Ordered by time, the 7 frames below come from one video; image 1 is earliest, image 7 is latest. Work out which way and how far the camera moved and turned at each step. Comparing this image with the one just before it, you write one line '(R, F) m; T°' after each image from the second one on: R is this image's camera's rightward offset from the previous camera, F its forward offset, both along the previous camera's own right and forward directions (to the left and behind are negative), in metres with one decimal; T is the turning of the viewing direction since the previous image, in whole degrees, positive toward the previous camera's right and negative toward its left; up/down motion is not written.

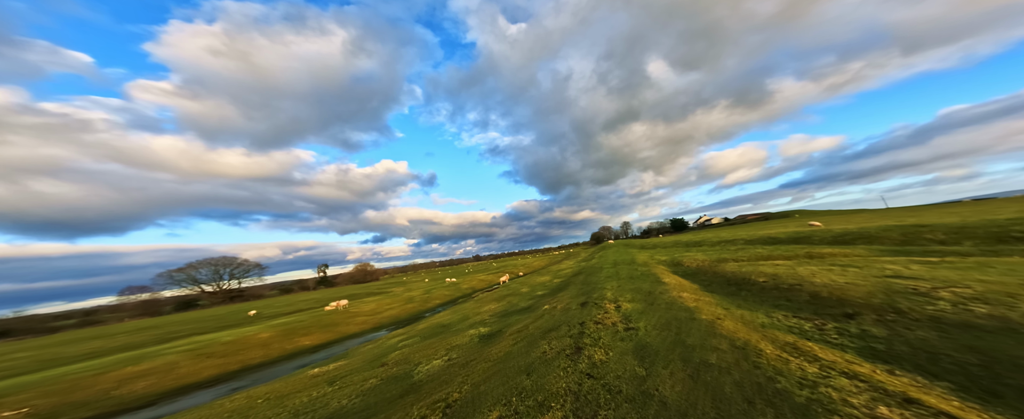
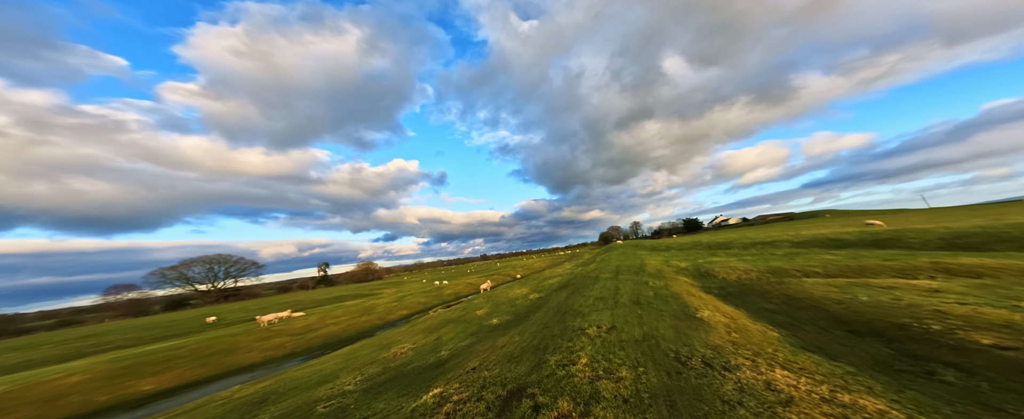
(+5.3, +12.9) m; -2°
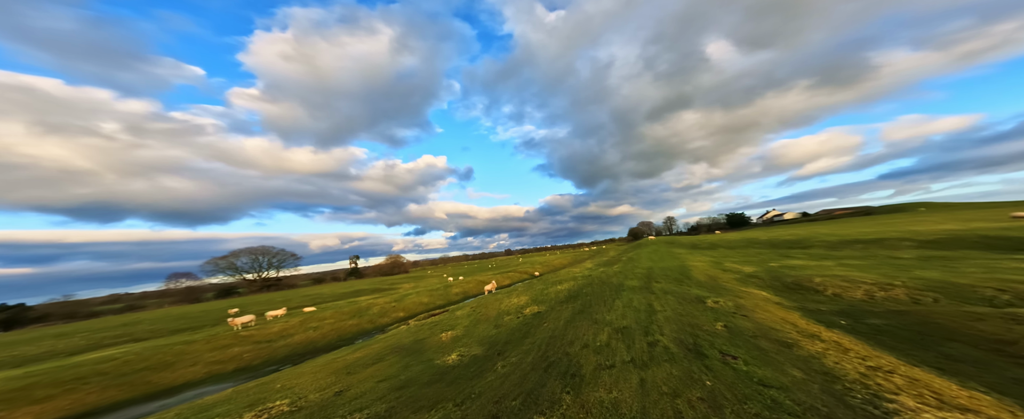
(+2.7, +8.7) m; -5°
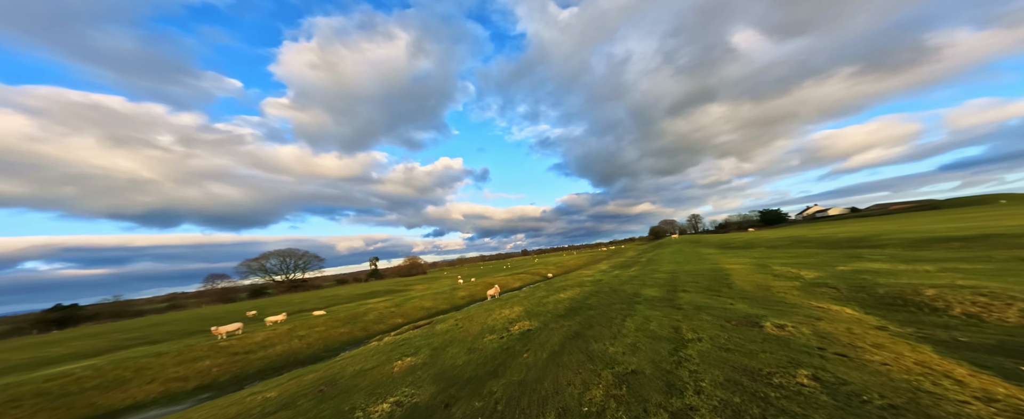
(+2.0, +4.7) m; -3°
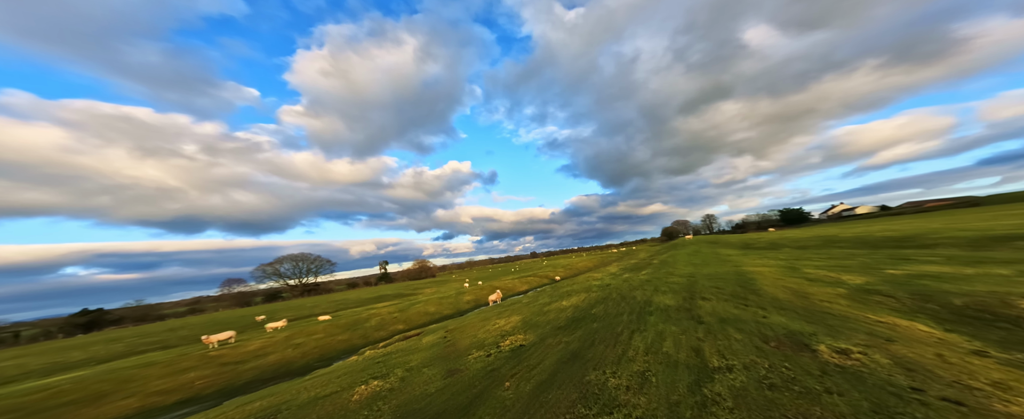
(+0.8, +2.2) m; -2°
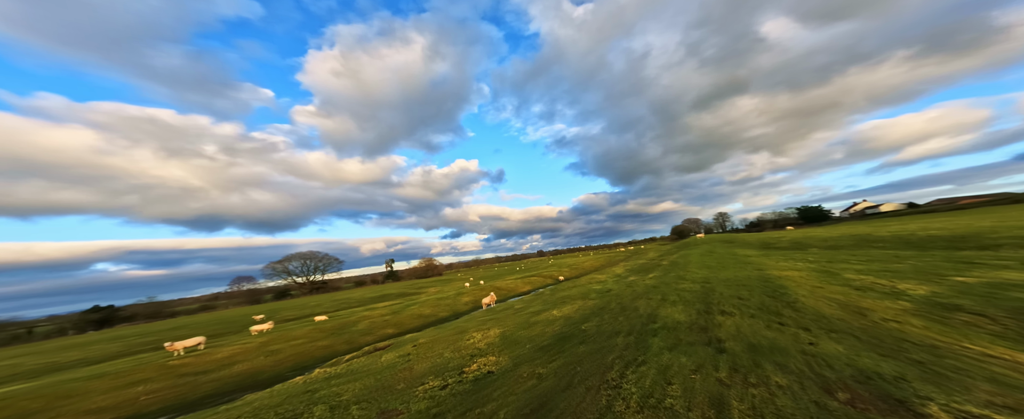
(+1.8, +3.4) m; -2°
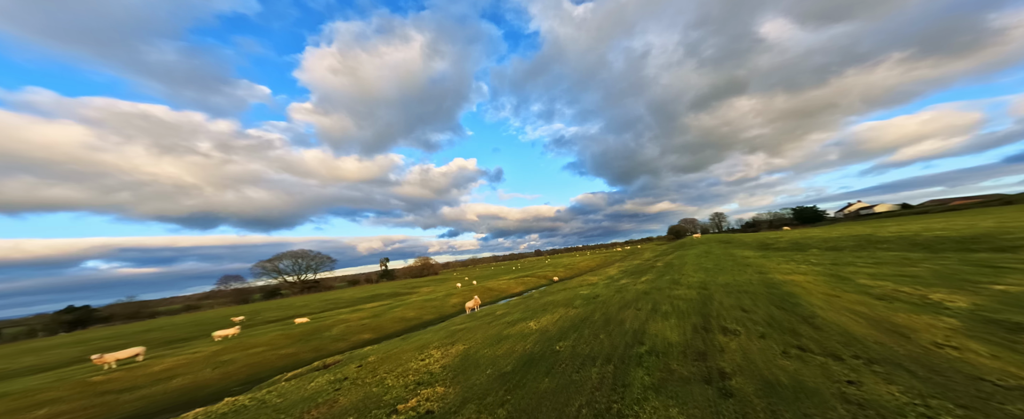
(+1.7, +3.1) m; 0°
